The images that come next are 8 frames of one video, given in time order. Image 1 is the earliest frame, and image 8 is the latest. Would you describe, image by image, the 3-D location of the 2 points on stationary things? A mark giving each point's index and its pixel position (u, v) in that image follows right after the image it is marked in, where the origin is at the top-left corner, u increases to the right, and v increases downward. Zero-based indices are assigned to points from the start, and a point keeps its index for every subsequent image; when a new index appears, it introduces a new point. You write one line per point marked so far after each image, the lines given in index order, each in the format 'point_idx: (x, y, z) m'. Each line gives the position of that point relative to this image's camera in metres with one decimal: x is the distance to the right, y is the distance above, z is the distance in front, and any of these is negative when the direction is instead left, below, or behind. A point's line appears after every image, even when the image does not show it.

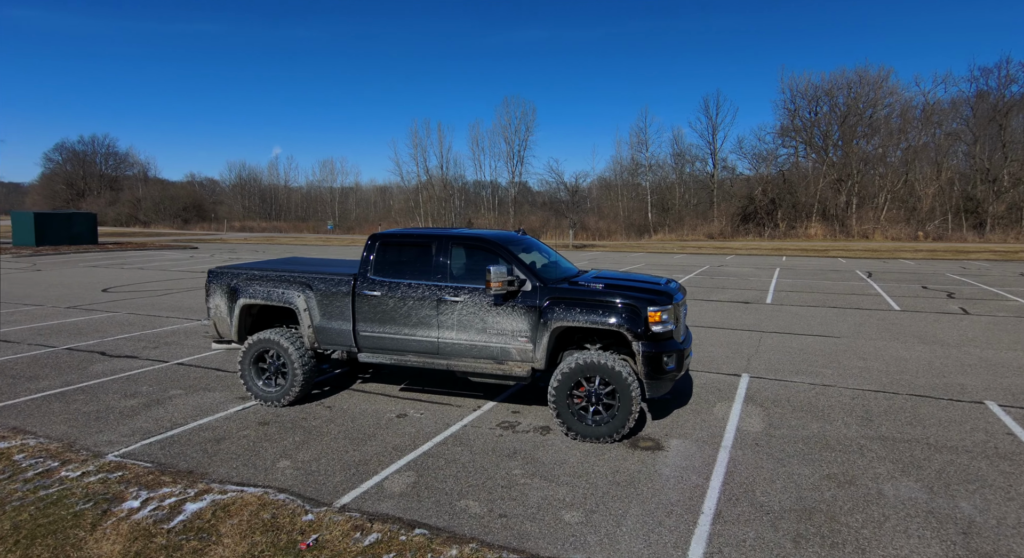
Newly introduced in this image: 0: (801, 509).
0: (+2.0, -1.6, +4.1) m
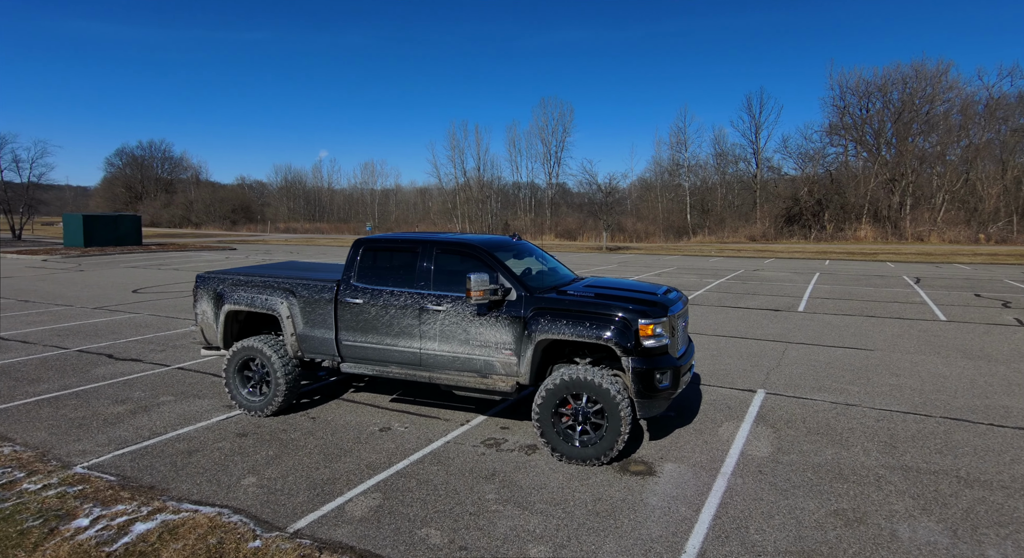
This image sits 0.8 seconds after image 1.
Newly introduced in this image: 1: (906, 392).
0: (+1.8, -1.7, +3.6) m
1: (+4.5, -1.3, +6.7) m
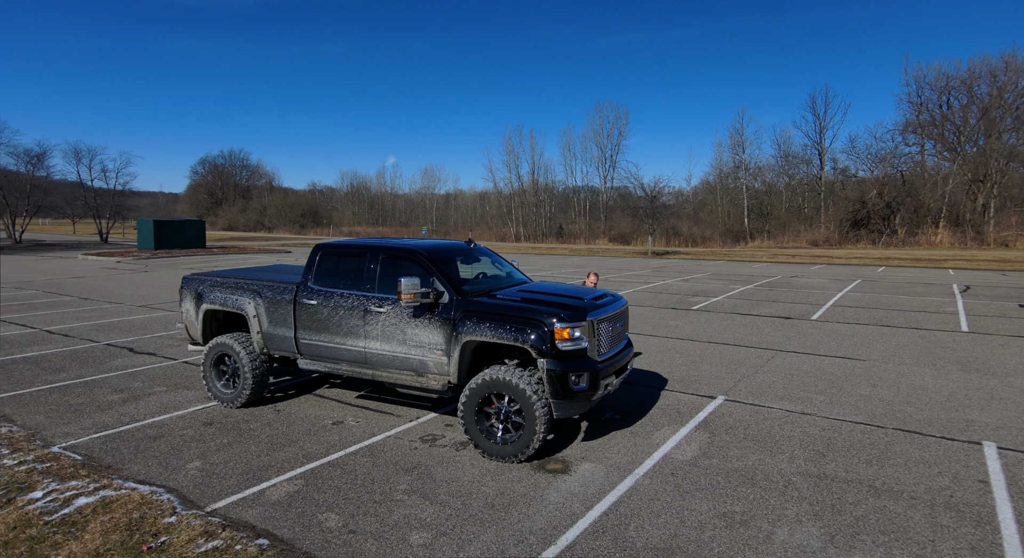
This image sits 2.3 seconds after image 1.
0: (+1.0, -1.7, +3.7) m
1: (+4.0, -1.4, +6.5) m
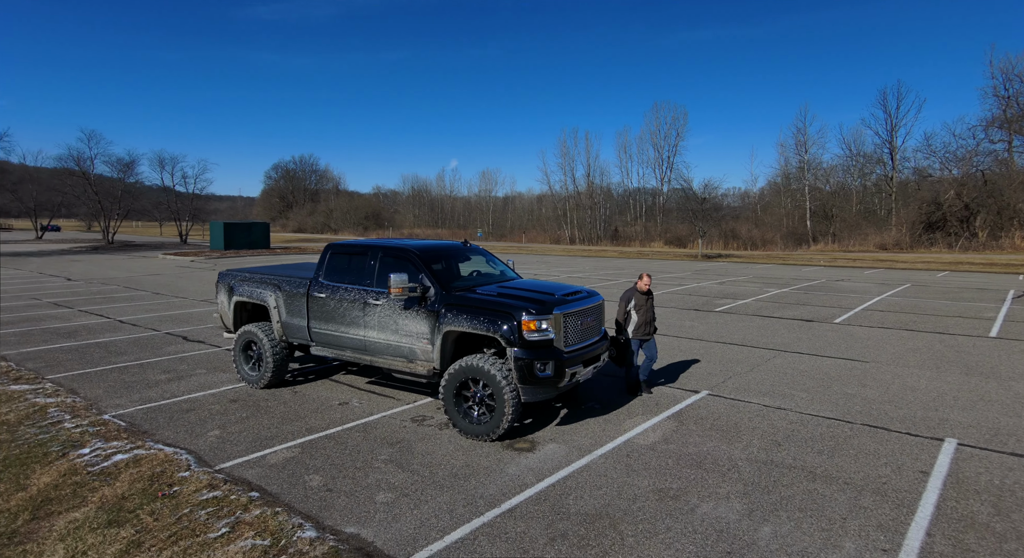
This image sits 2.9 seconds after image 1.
0: (+0.6, -1.7, +4.2) m
1: (+3.9, -1.4, +6.6) m
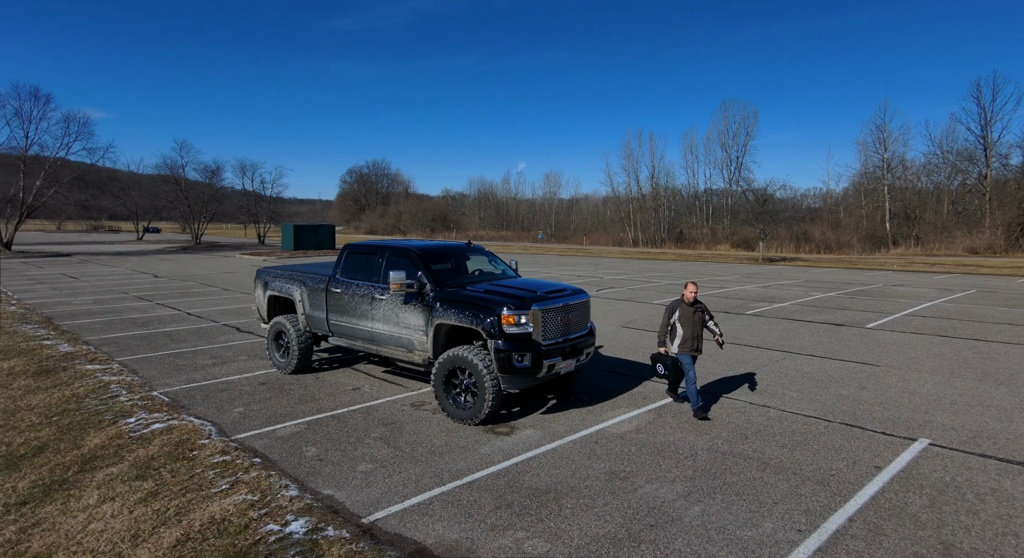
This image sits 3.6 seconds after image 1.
0: (+0.2, -1.7, +4.6) m
1: (+3.8, -1.4, +6.6) m
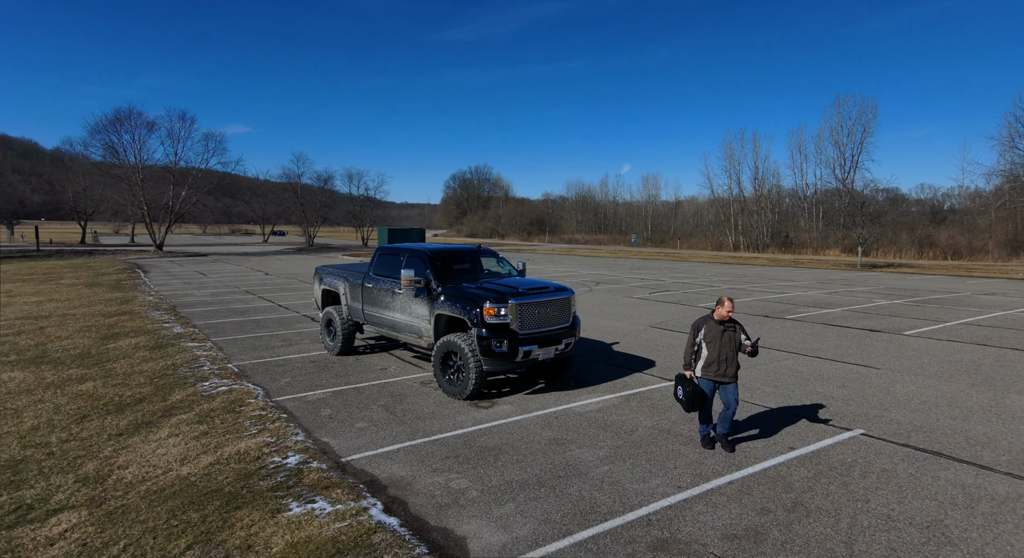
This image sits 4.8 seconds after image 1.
0: (-0.2, -1.6, +5.6) m
1: (+3.6, -1.4, +7.0) m
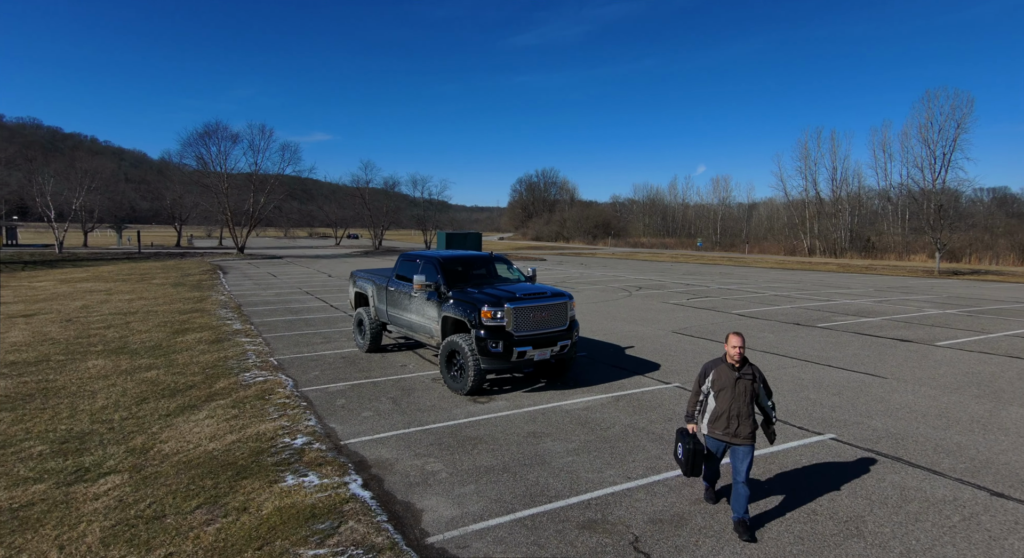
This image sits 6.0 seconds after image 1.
0: (-0.4, -1.7, +6.1) m
1: (+3.6, -1.5, +7.1) m
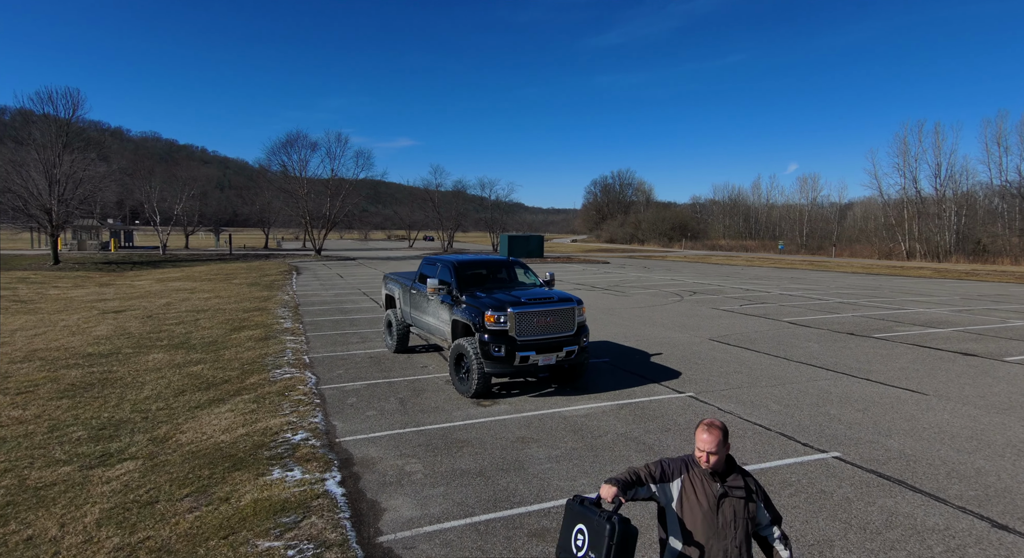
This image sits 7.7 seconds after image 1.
0: (-0.5, -1.7, +6.2) m
1: (+3.5, -1.6, +6.6) m
